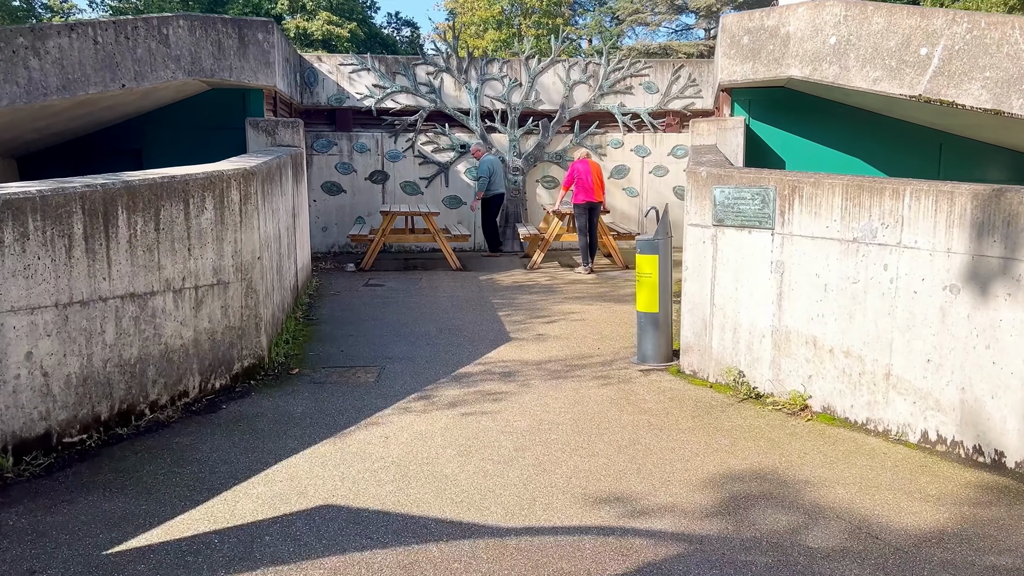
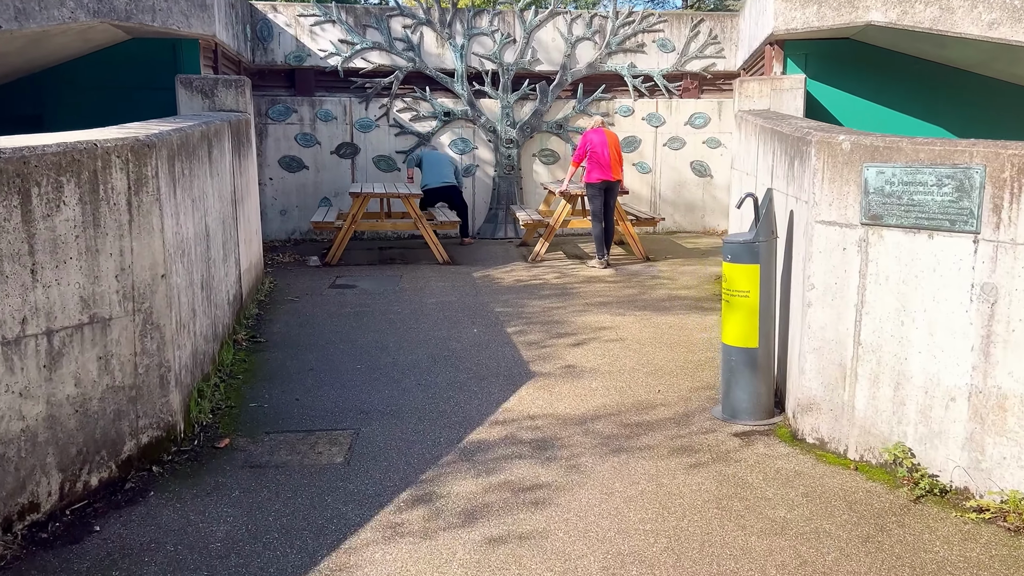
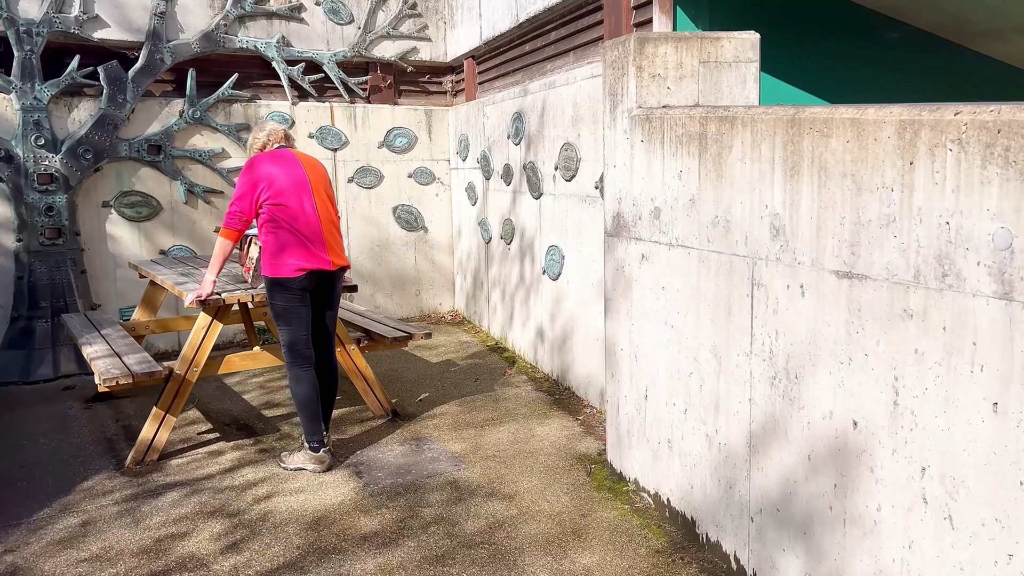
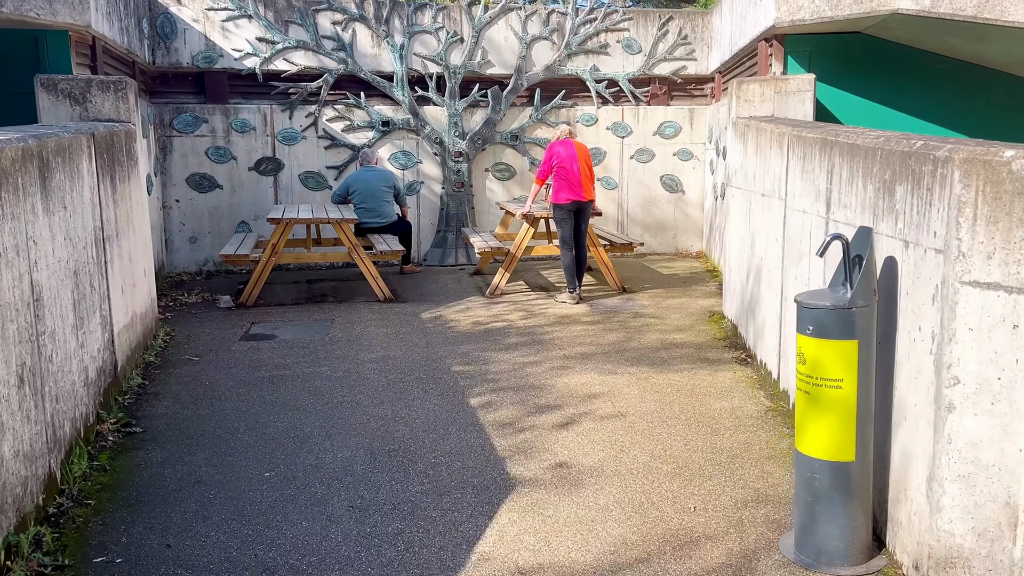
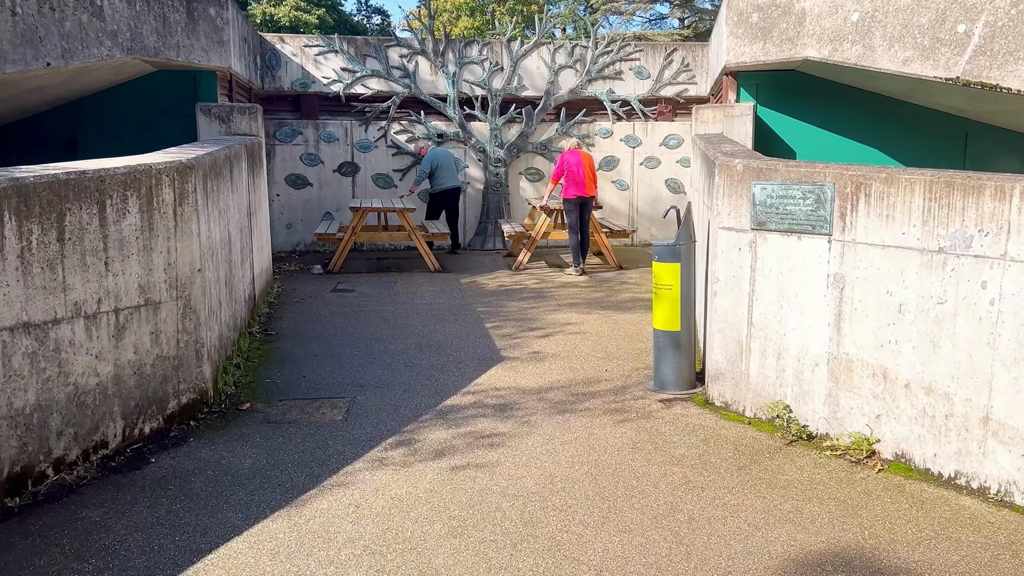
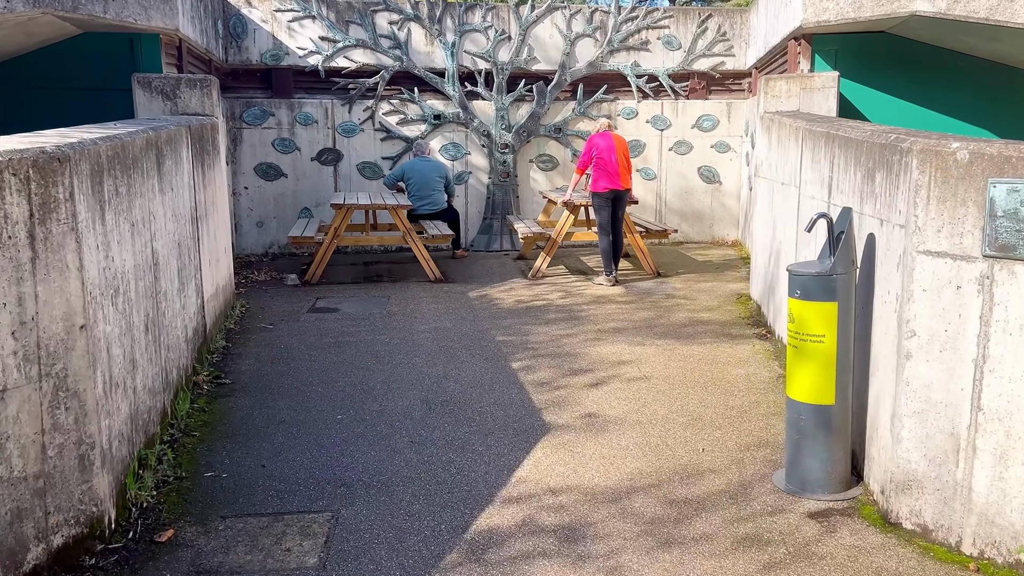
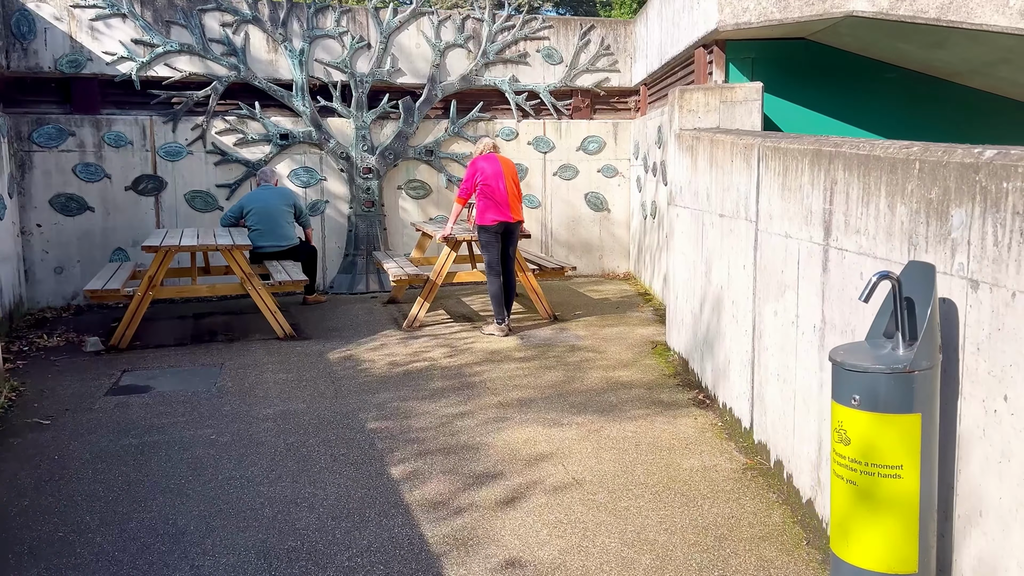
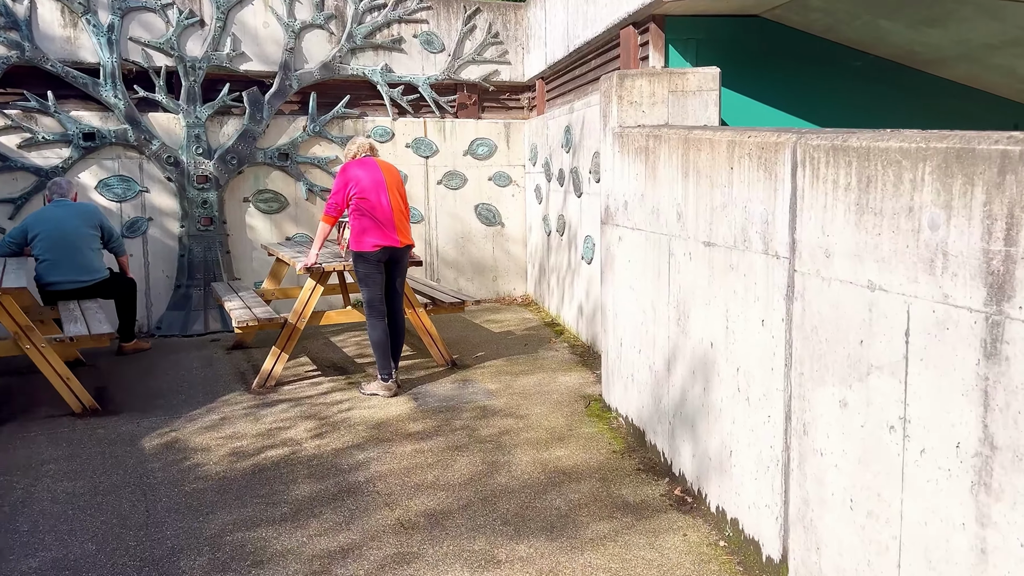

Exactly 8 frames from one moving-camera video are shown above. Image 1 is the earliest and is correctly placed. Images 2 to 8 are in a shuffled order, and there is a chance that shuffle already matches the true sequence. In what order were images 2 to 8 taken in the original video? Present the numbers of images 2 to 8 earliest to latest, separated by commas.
5, 2, 6, 4, 7, 8, 3
